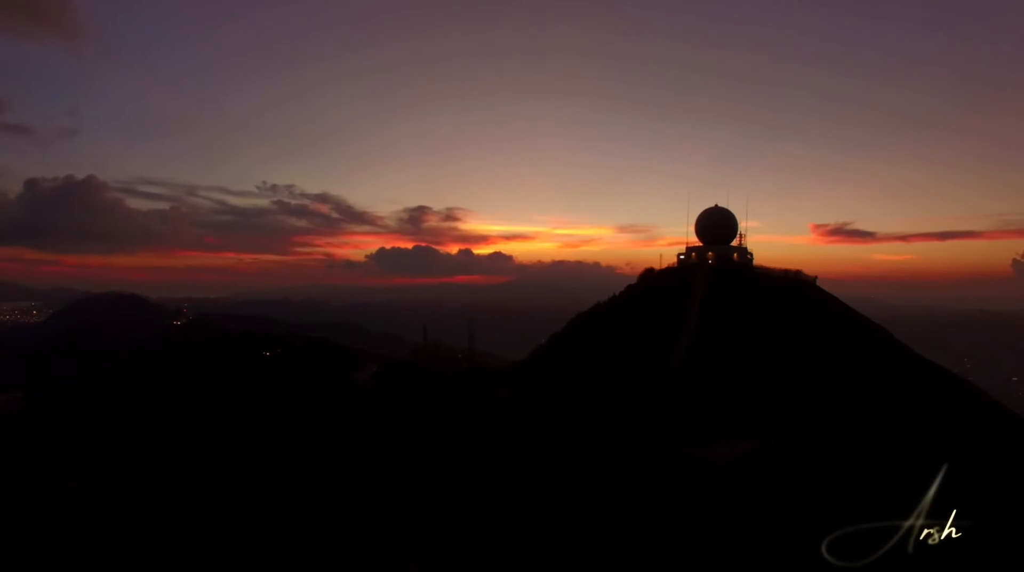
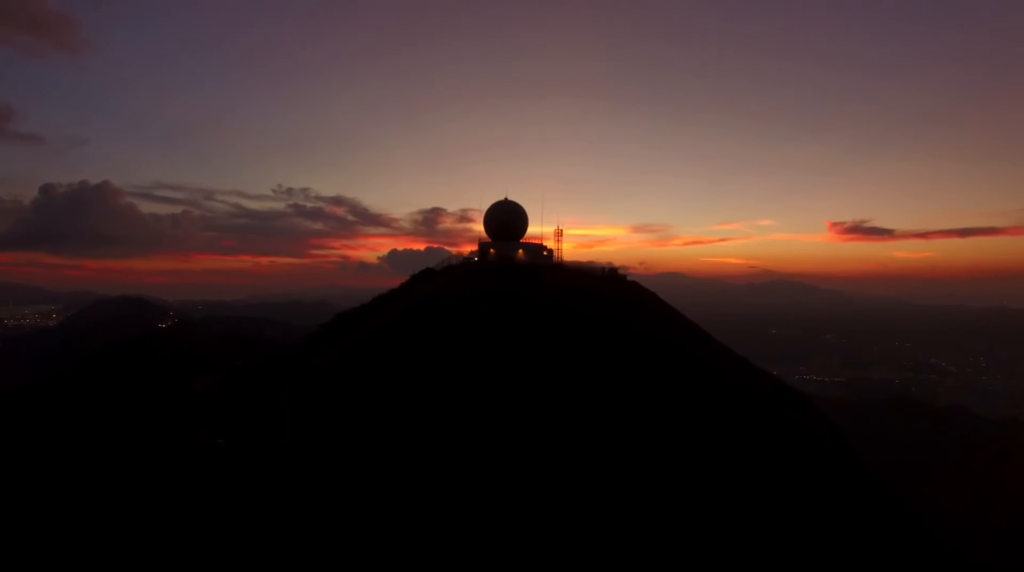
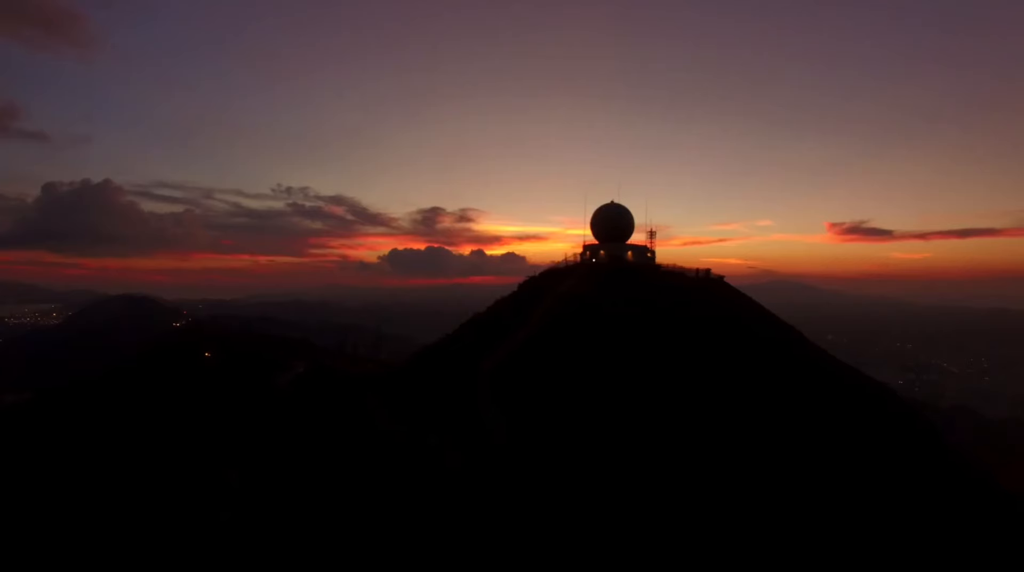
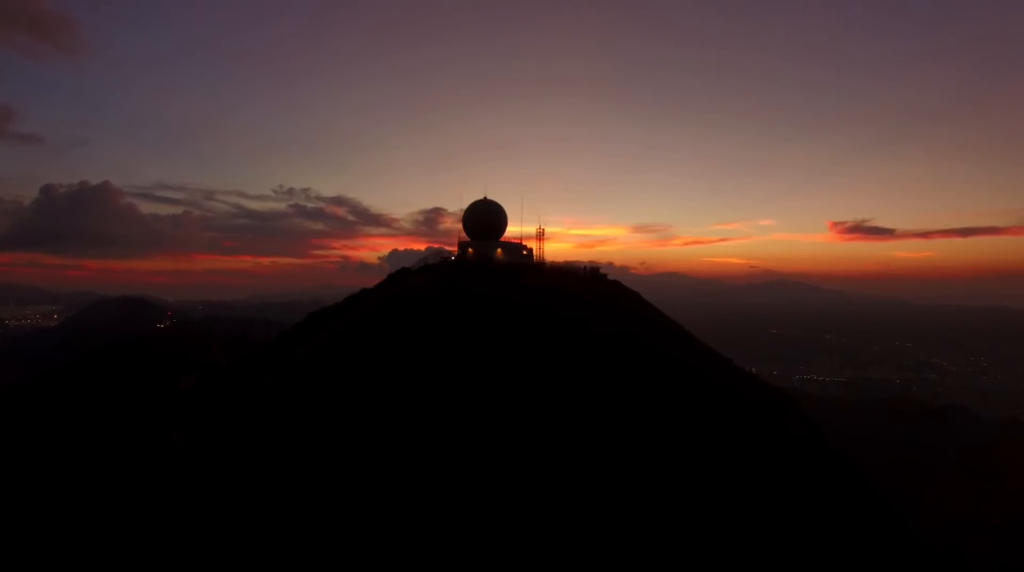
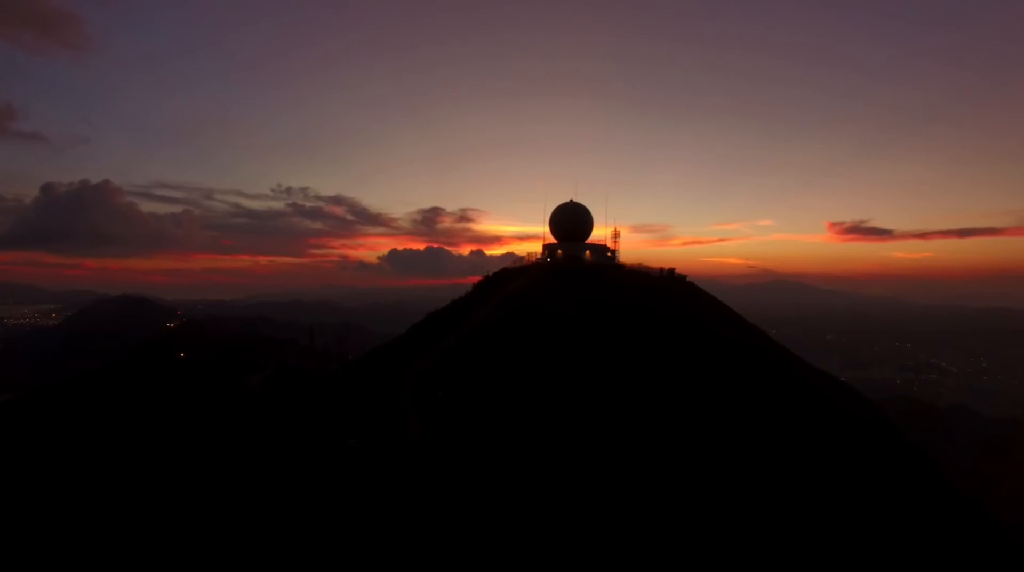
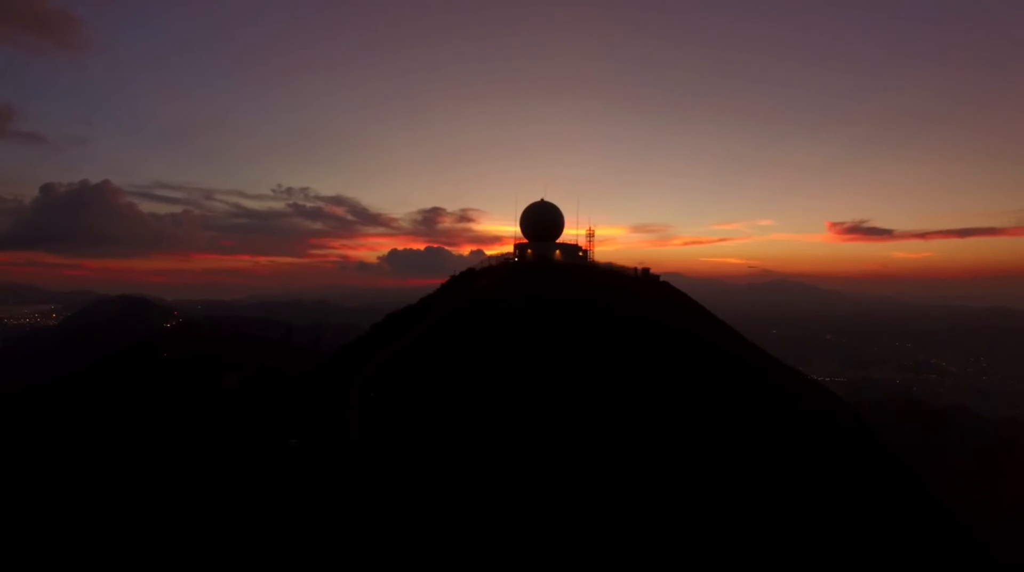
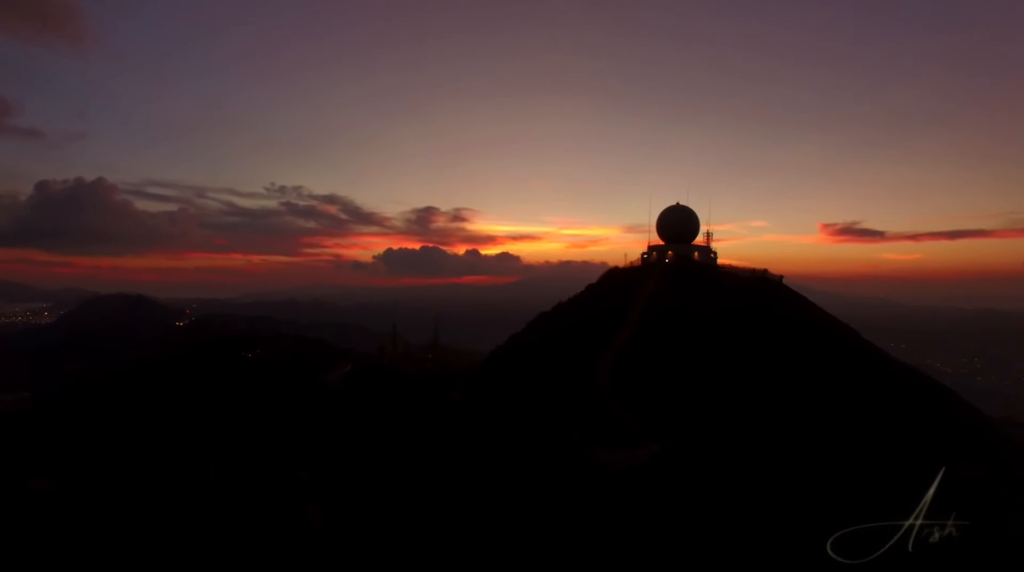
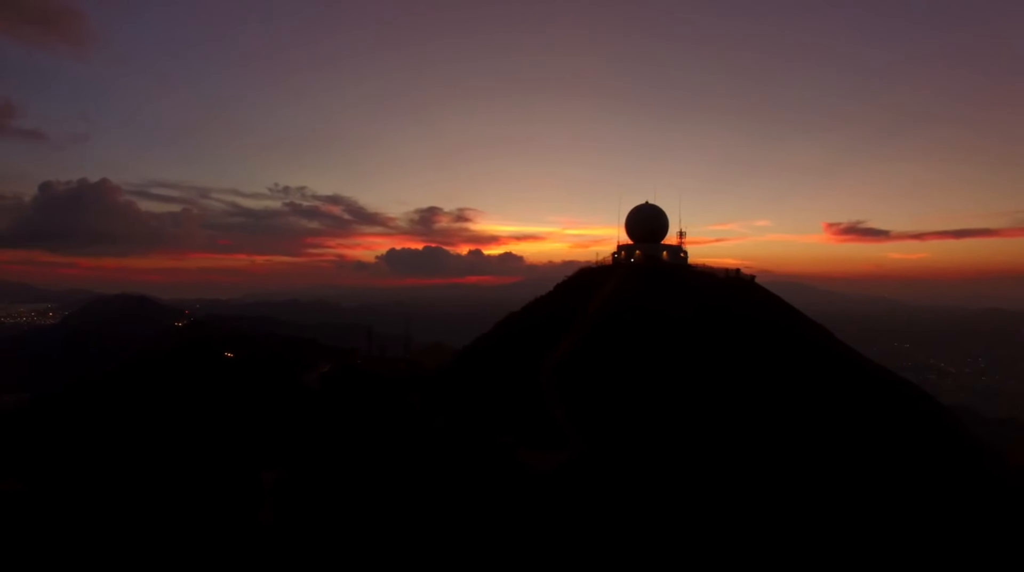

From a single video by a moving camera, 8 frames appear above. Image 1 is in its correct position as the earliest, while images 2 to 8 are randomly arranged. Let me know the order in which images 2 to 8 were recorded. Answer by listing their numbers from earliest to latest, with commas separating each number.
7, 8, 3, 5, 6, 2, 4
